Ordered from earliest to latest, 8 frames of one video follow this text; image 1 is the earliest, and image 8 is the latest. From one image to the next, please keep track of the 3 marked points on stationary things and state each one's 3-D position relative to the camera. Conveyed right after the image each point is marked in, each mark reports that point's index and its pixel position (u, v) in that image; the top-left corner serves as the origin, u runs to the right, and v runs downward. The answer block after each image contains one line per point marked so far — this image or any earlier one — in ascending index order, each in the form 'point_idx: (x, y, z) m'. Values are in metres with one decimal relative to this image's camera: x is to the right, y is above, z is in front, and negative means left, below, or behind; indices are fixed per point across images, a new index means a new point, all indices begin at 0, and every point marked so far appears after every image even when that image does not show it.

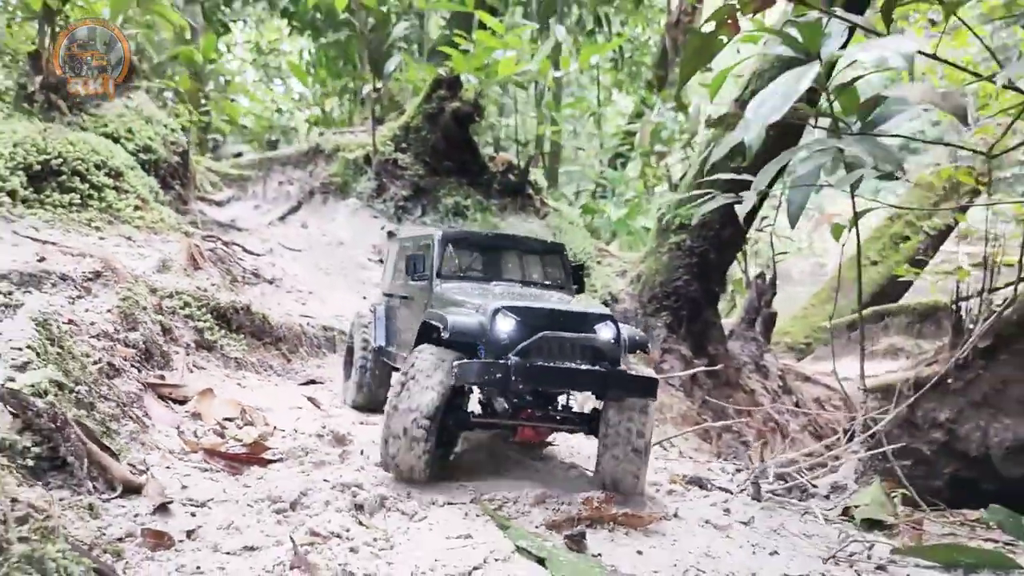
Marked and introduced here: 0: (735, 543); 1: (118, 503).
0: (+0.7, -0.7, +2.2) m
1: (-0.8, -0.5, +1.7) m
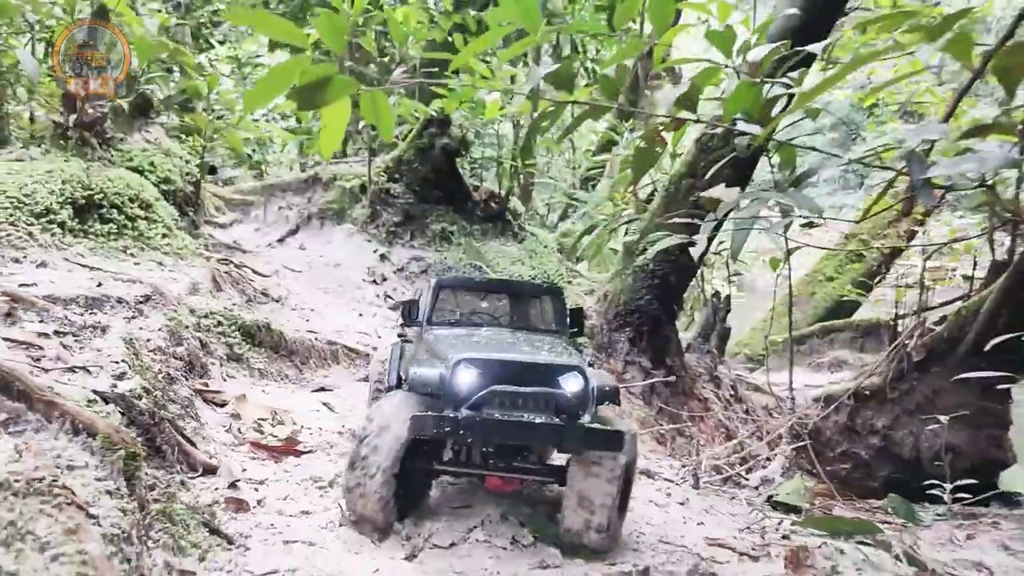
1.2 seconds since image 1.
0: (+0.6, -0.8, +2.8) m
1: (-0.9, -0.5, +2.2) m
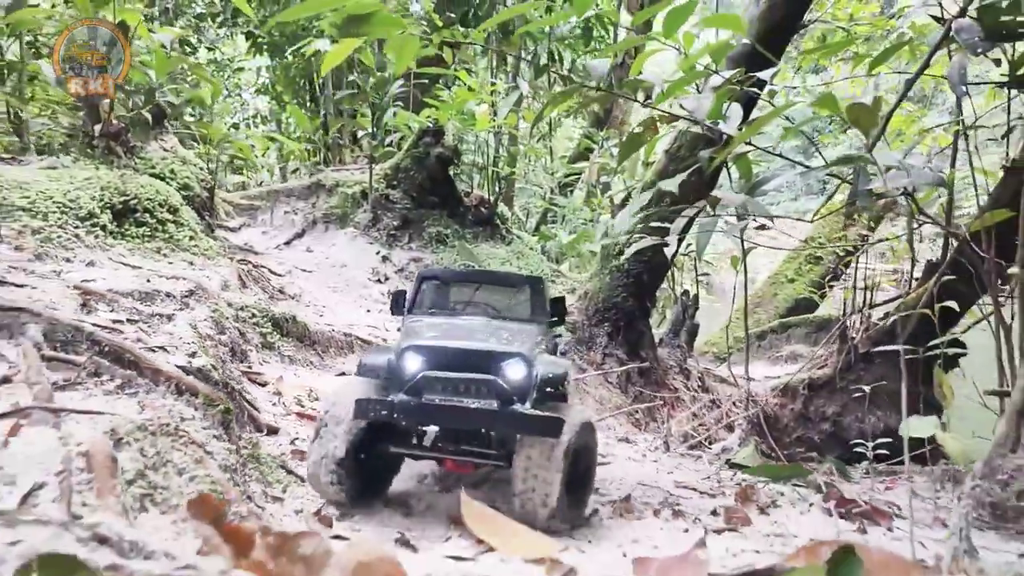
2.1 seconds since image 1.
0: (+0.6, -0.8, +3.3) m
1: (-0.8, -0.5, +2.7) m
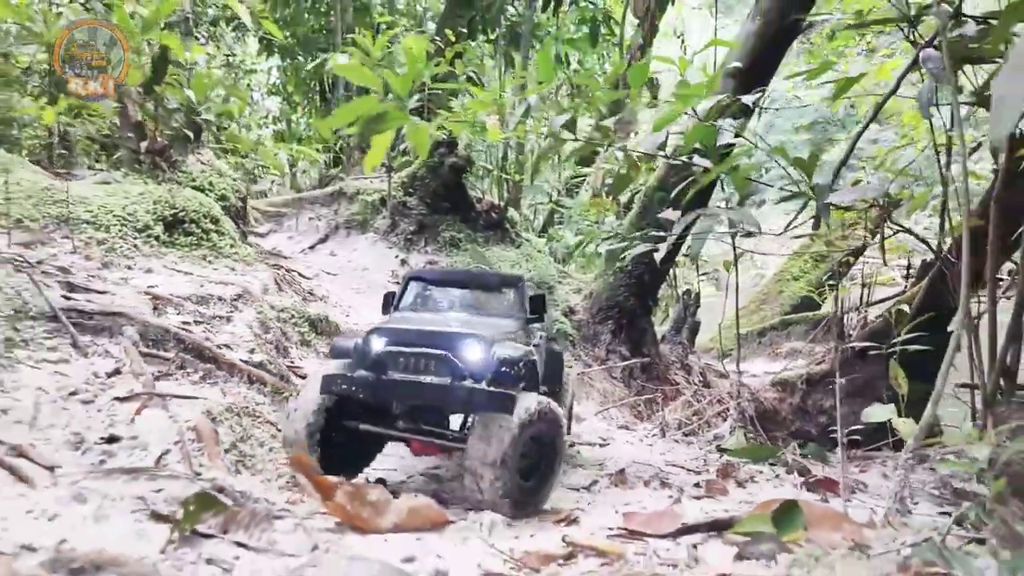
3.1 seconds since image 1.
0: (+0.7, -0.8, +3.8) m
1: (-0.8, -0.5, +3.2) m
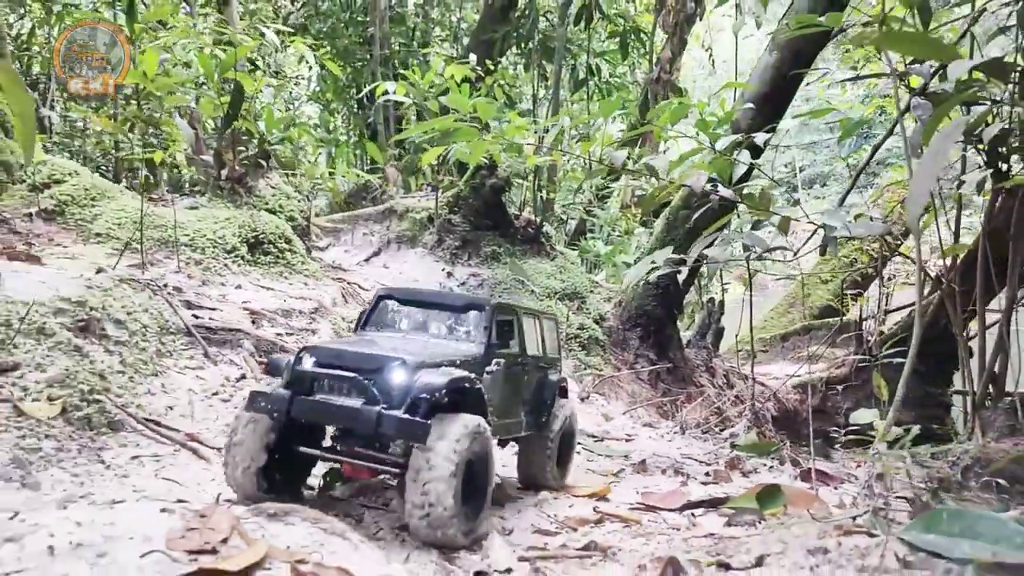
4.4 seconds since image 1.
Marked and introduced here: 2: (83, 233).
0: (+0.9, -0.9, +4.5) m
1: (-0.6, -0.6, +3.9) m
2: (-3.0, +0.4, +5.5) m
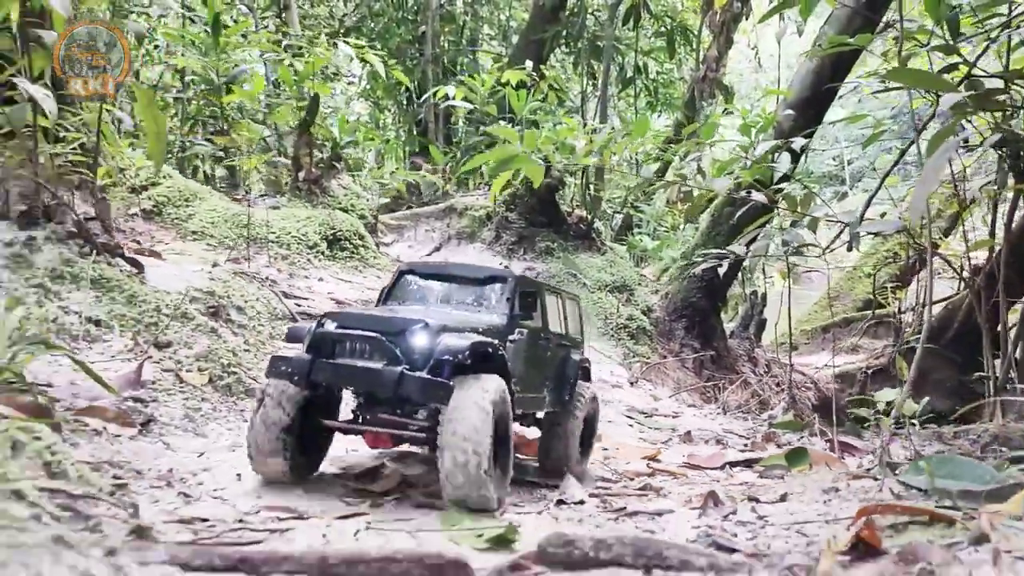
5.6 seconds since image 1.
0: (+1.2, -0.9, +4.9) m
1: (-0.3, -0.6, +4.5) m
2: (-2.6, +0.4, +6.1) m
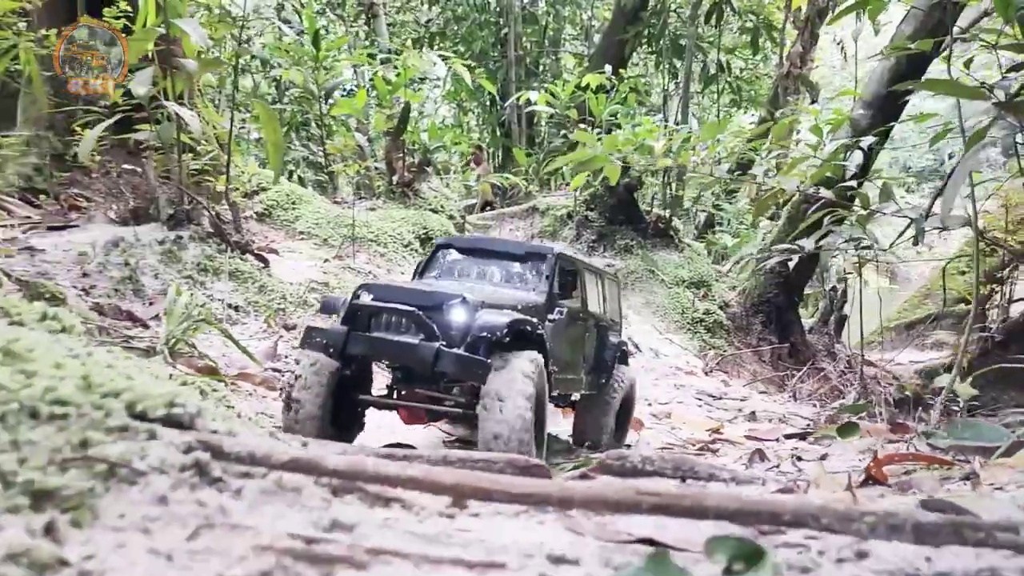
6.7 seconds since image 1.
0: (+1.8, -0.8, +5.2) m
1: (+0.2, -0.6, +4.9) m
2: (-1.9, +0.5, +6.8) m
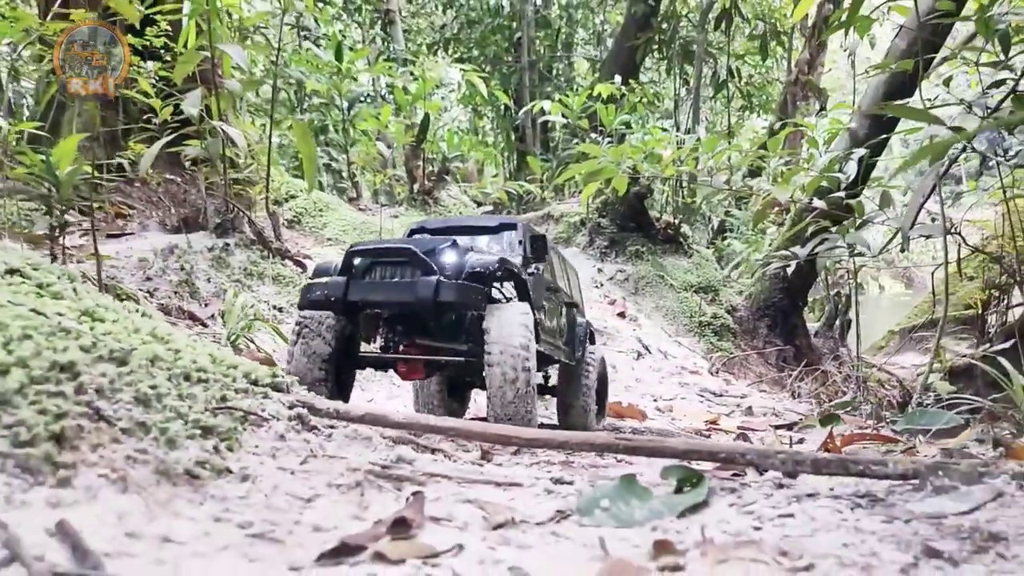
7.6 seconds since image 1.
0: (+1.9, -0.8, +5.6) m
1: (+0.3, -0.6, +5.3) m
2: (-1.8, +0.5, +7.3) m
